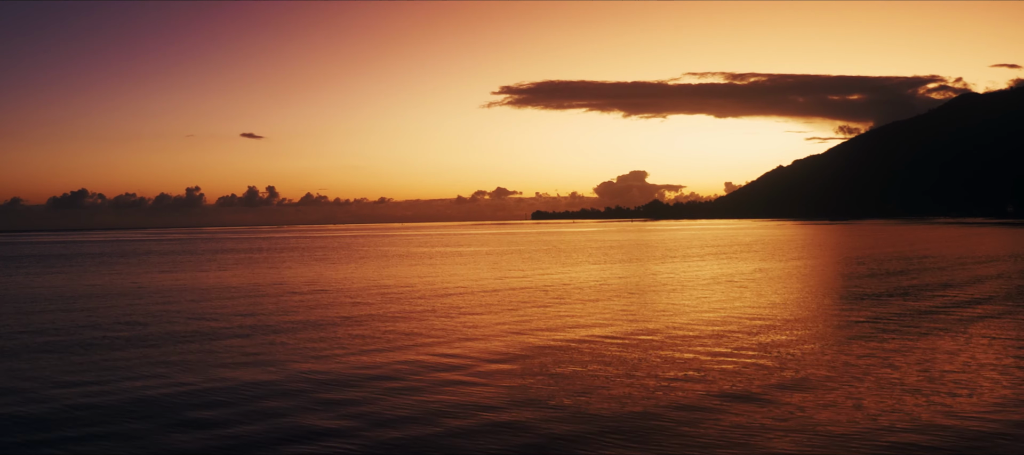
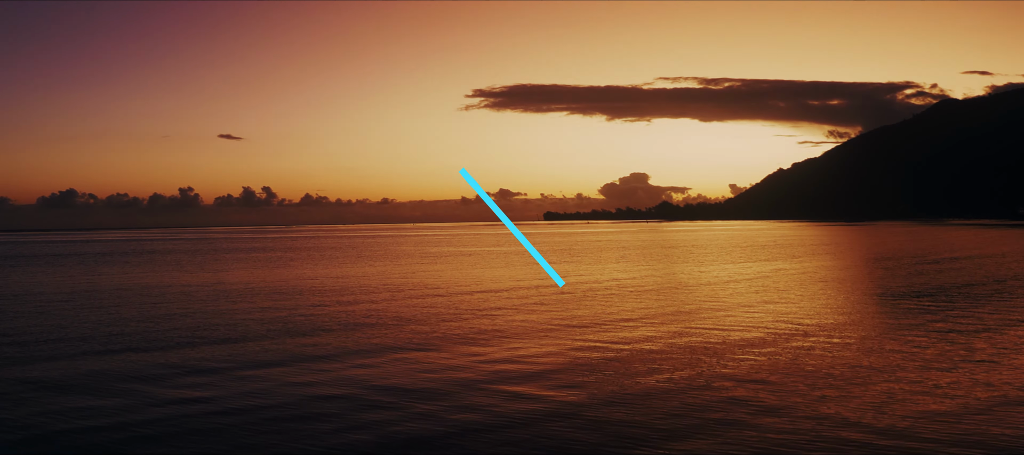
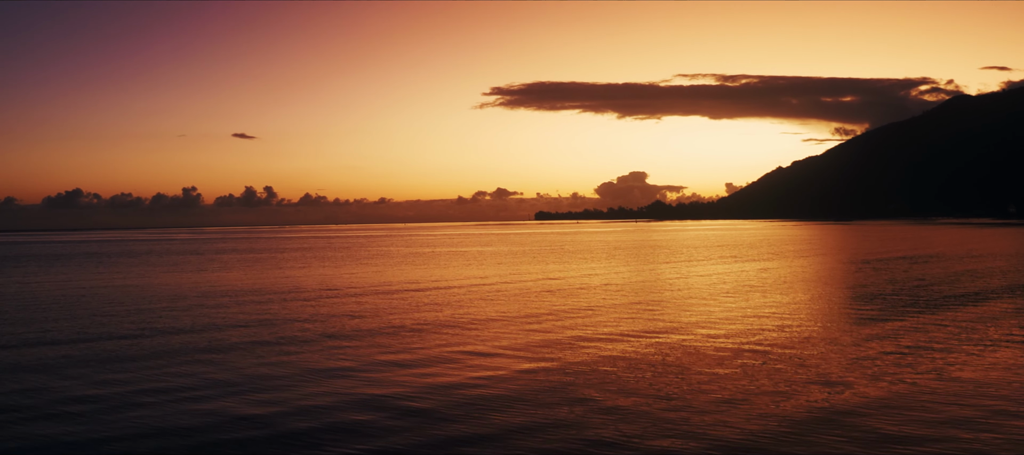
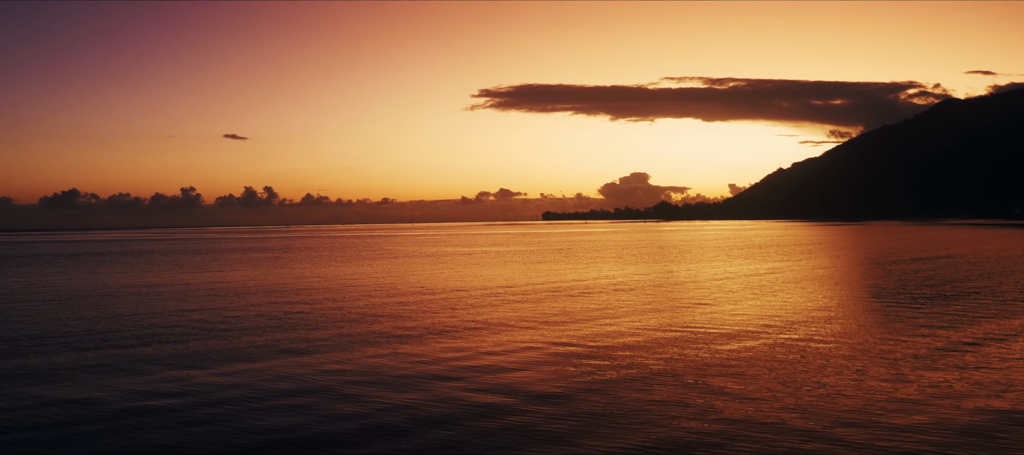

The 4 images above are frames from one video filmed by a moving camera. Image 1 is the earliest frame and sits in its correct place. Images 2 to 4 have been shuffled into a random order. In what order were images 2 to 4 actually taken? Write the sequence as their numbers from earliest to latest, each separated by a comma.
3, 4, 2
